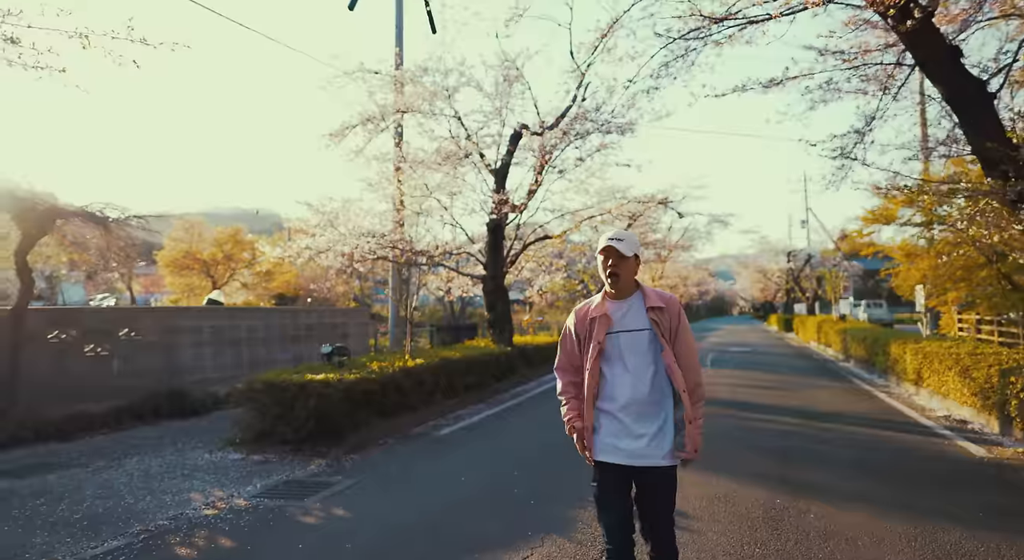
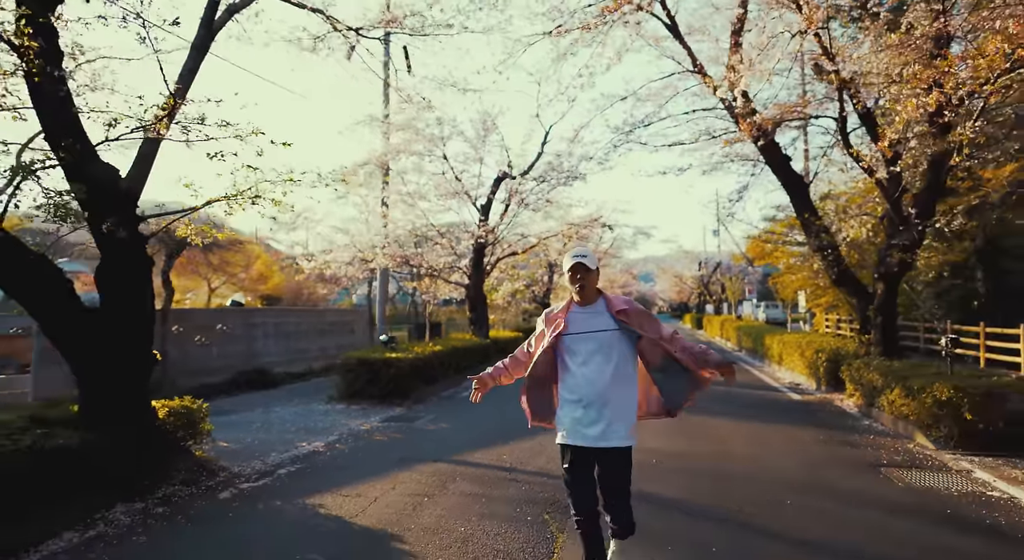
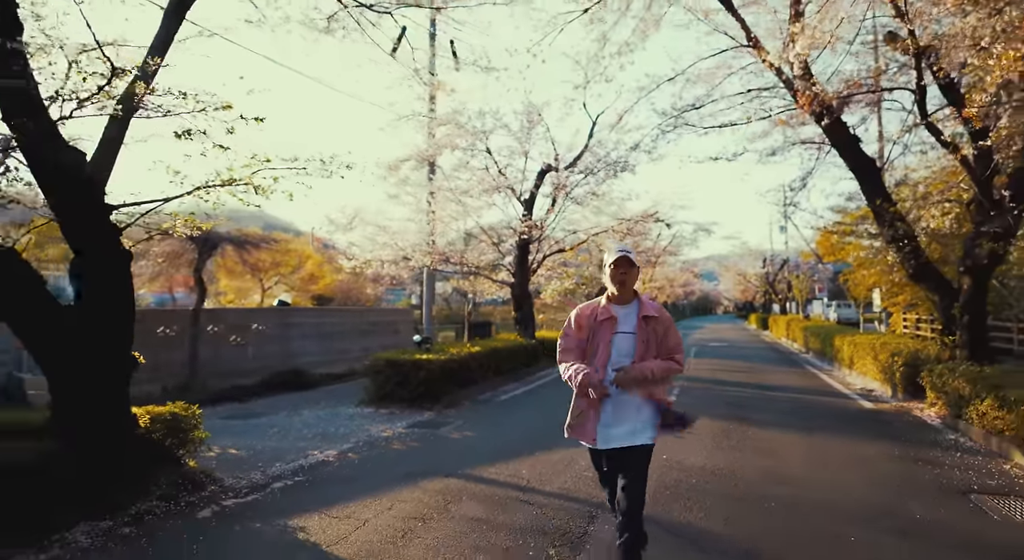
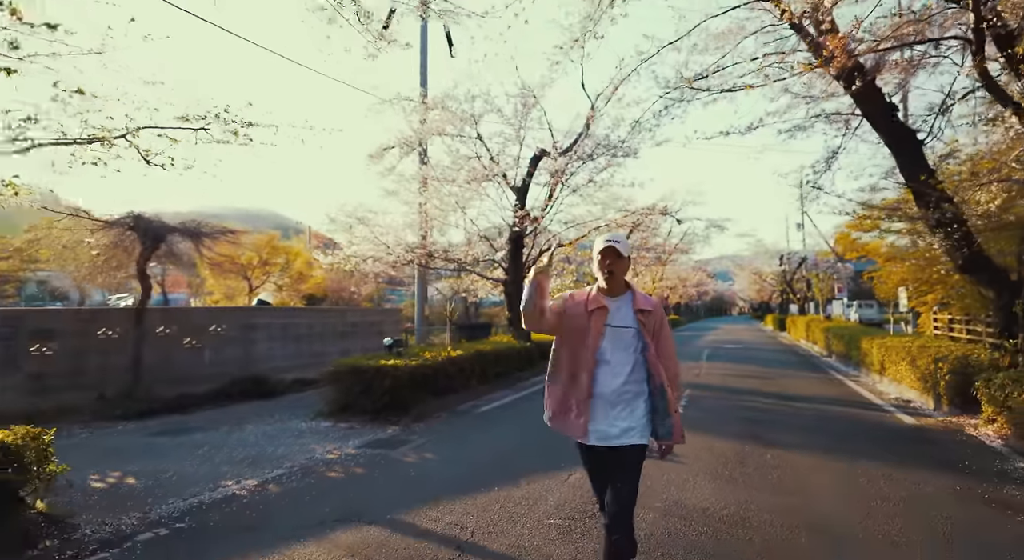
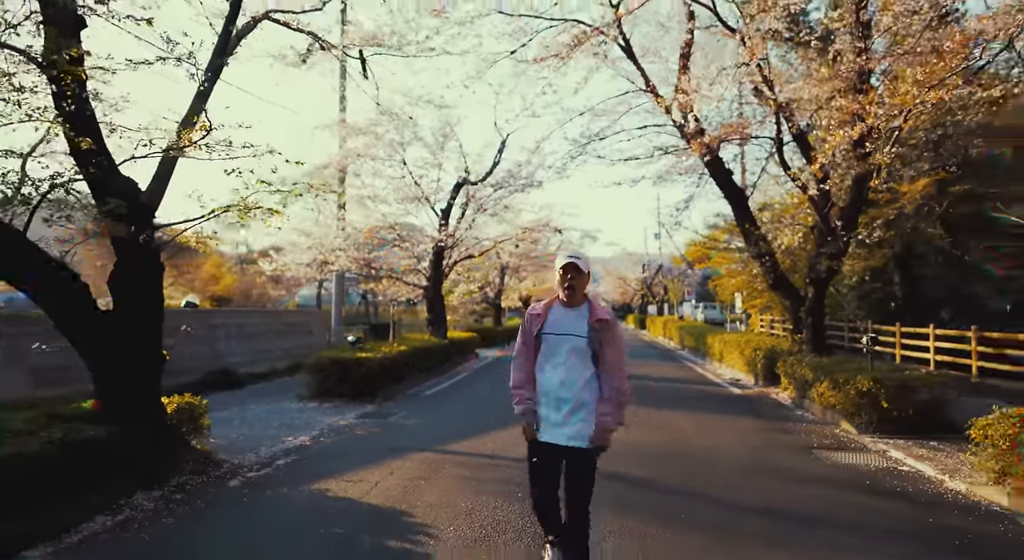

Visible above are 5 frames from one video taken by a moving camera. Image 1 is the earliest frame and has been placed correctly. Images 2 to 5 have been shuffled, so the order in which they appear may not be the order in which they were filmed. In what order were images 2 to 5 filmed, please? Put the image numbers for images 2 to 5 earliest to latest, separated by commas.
4, 3, 2, 5
